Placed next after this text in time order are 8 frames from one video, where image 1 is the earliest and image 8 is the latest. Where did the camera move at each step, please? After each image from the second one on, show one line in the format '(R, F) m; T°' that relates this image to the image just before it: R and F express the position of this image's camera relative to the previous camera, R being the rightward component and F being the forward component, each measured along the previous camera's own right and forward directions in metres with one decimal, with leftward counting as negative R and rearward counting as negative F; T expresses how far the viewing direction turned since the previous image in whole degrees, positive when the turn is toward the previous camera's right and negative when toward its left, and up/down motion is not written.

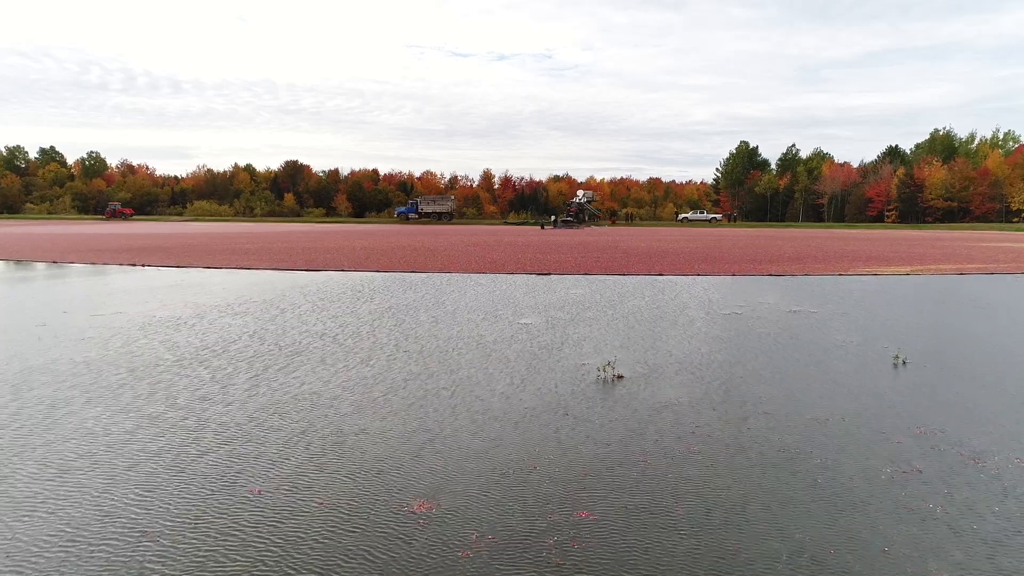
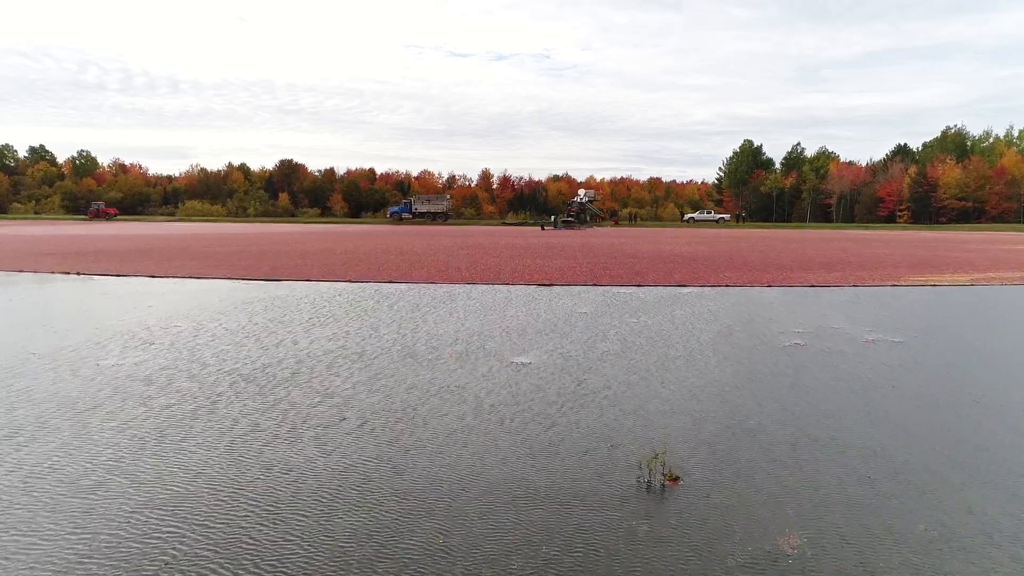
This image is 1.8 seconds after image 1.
(+0.1, +2.4) m; 0°
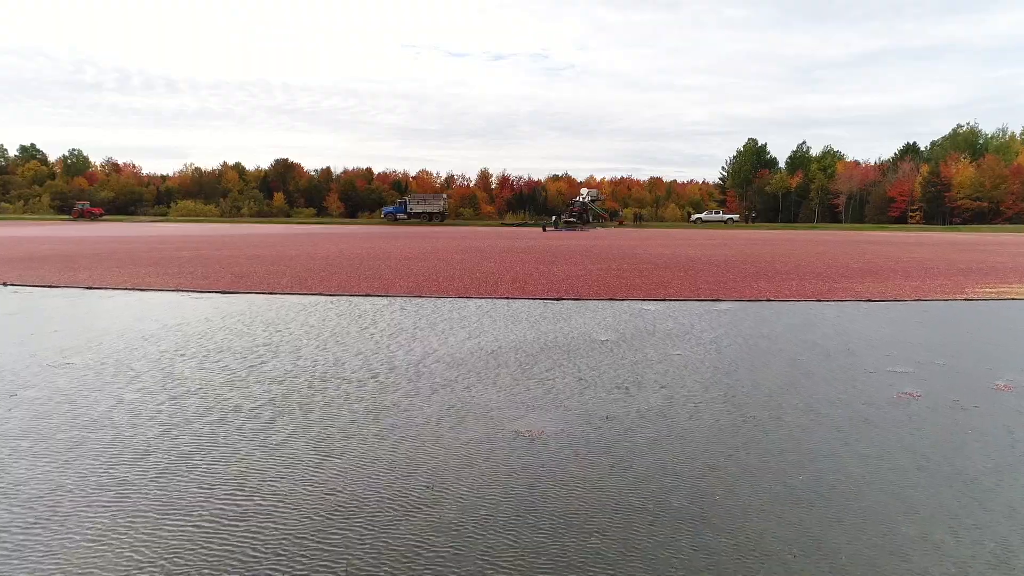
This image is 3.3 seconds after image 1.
(0.0, +2.2) m; 0°
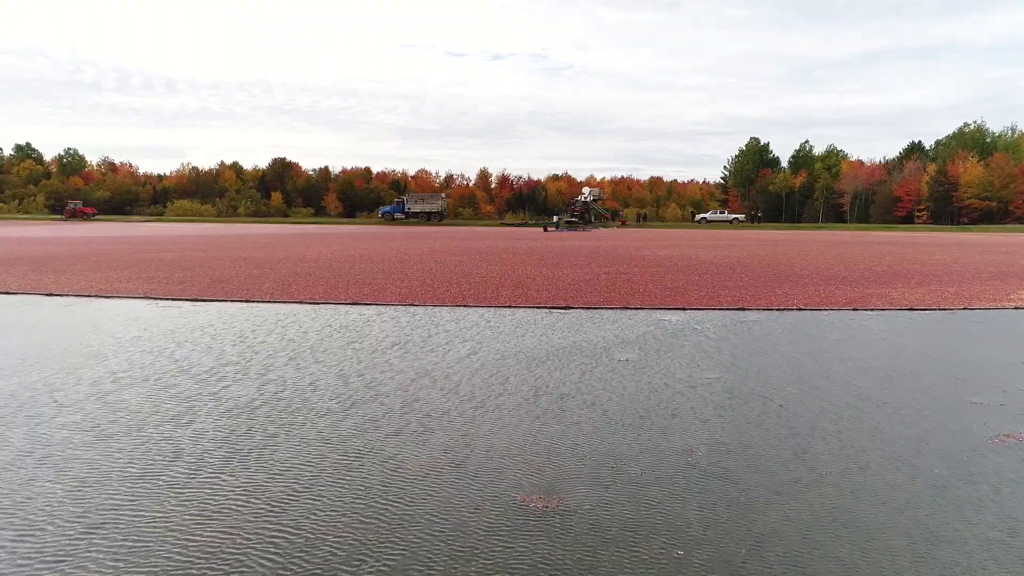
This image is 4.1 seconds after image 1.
(0.0, +1.1) m; 0°
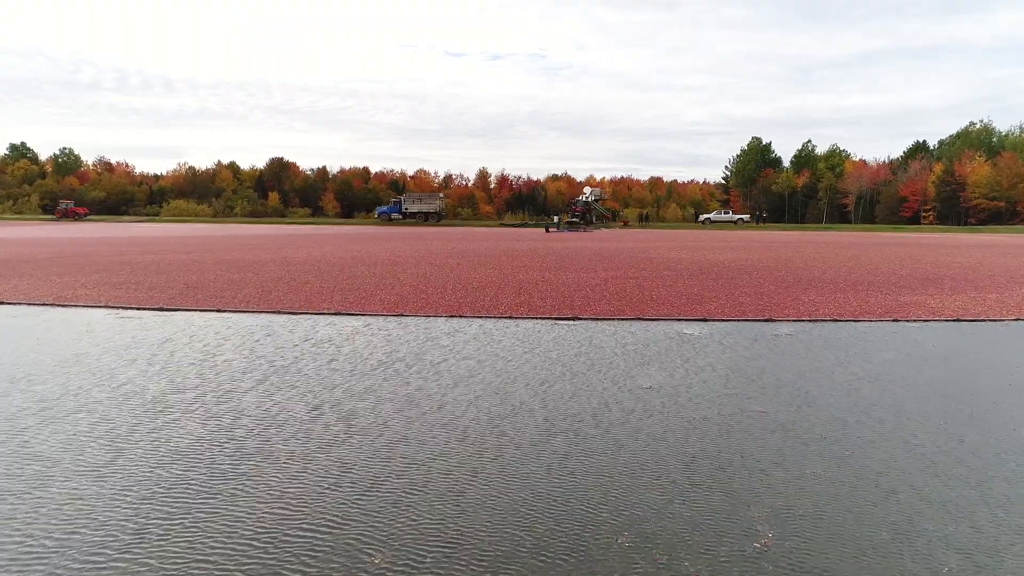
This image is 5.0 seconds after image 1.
(0.0, +1.1) m; 0°
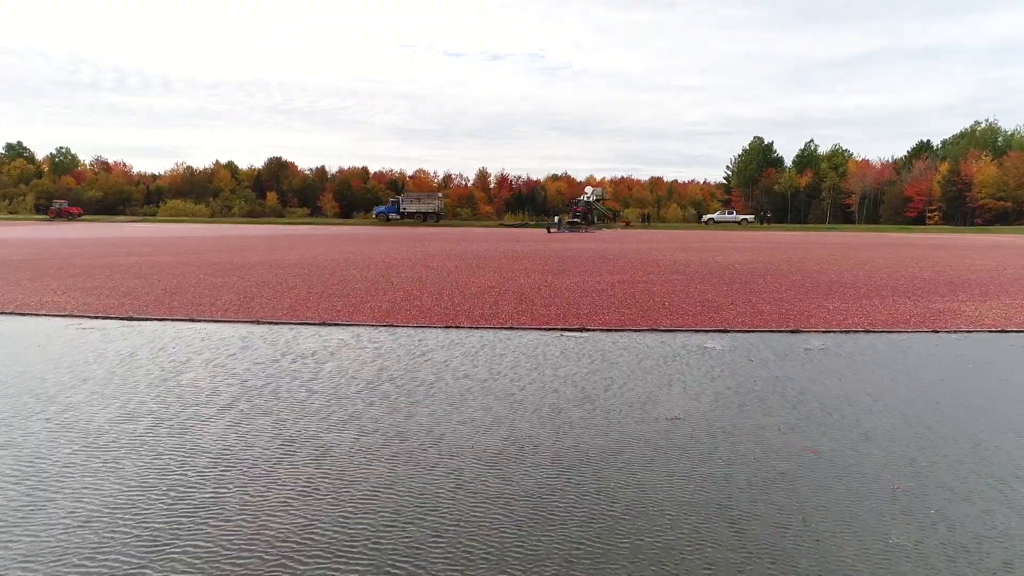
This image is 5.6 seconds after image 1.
(0.0, +0.8) m; 0°
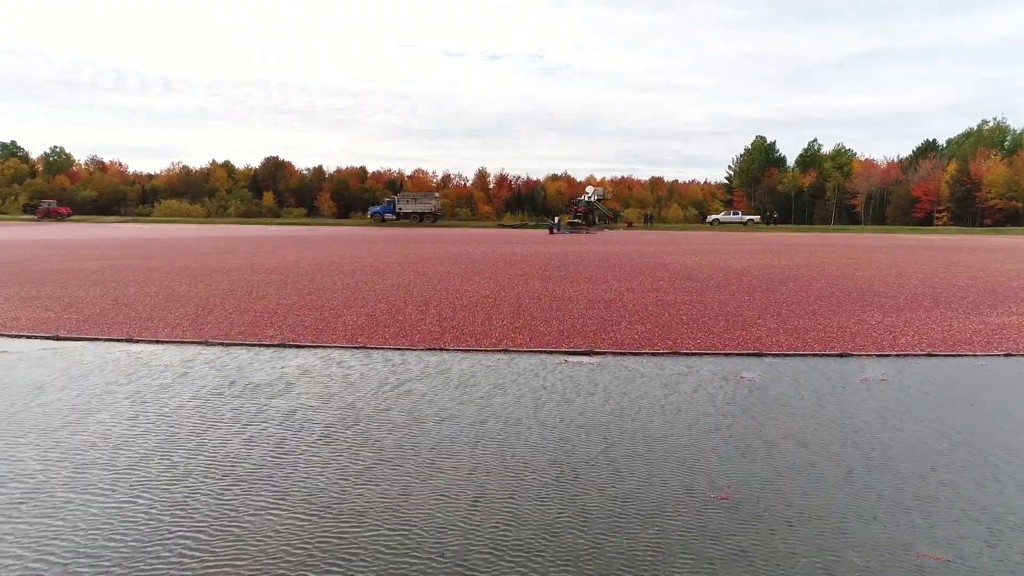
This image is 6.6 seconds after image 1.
(0.0, +1.4) m; 0°
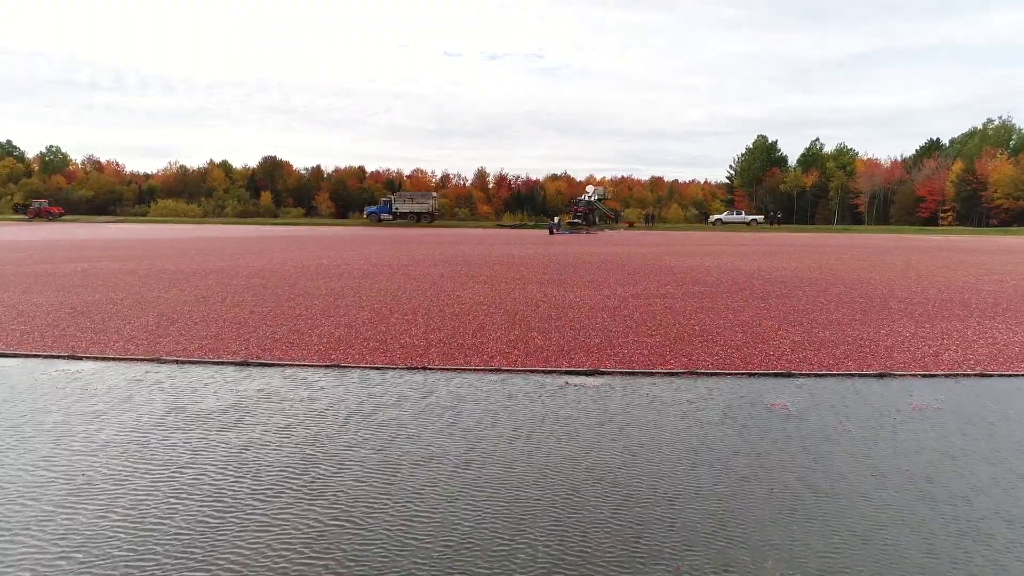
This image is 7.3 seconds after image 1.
(+0.1, +0.9) m; 0°
